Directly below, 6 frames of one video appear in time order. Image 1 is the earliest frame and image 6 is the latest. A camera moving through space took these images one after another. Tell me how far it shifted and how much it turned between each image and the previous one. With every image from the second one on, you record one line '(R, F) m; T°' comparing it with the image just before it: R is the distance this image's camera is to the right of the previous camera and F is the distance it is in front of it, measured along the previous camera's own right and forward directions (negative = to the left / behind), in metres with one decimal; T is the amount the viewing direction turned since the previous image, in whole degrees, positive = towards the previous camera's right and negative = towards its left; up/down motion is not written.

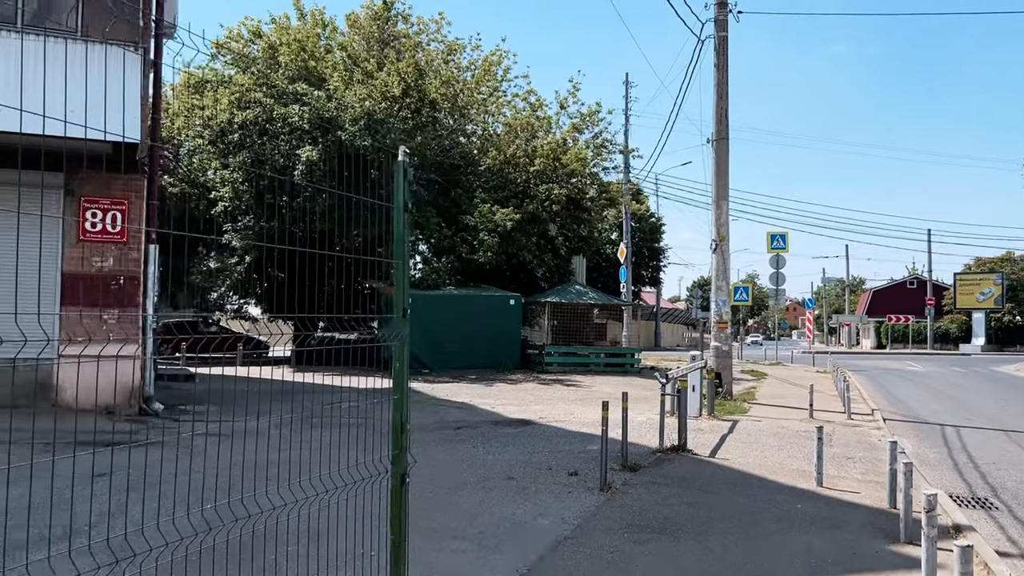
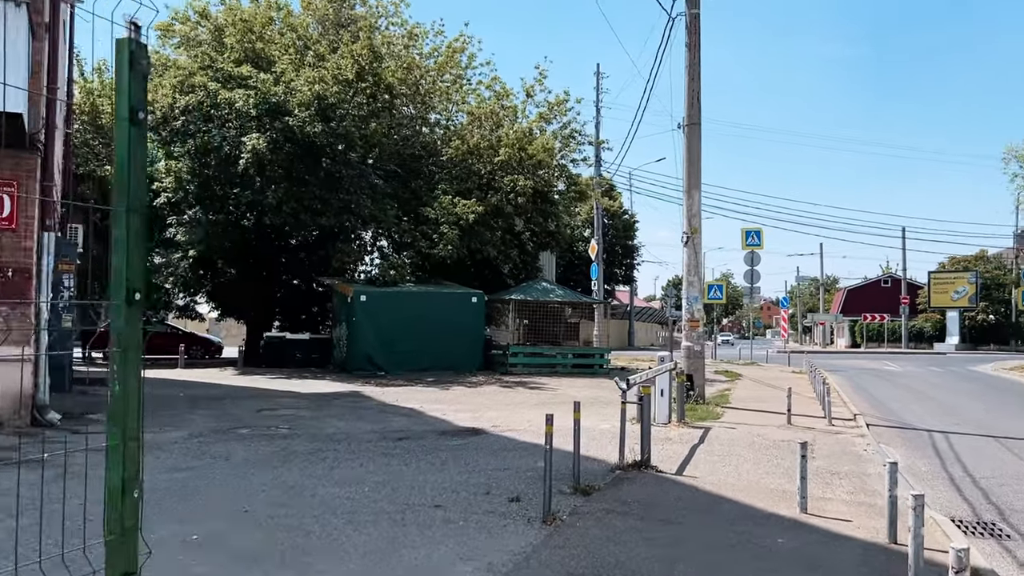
(+0.3, +1.2) m; +2°
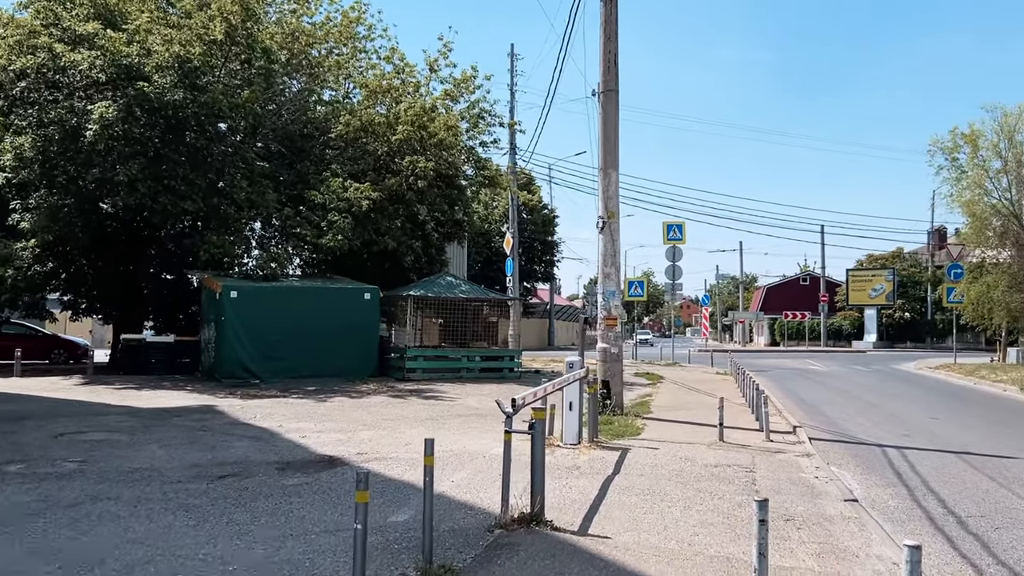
(+0.5, +2.2) m; +5°
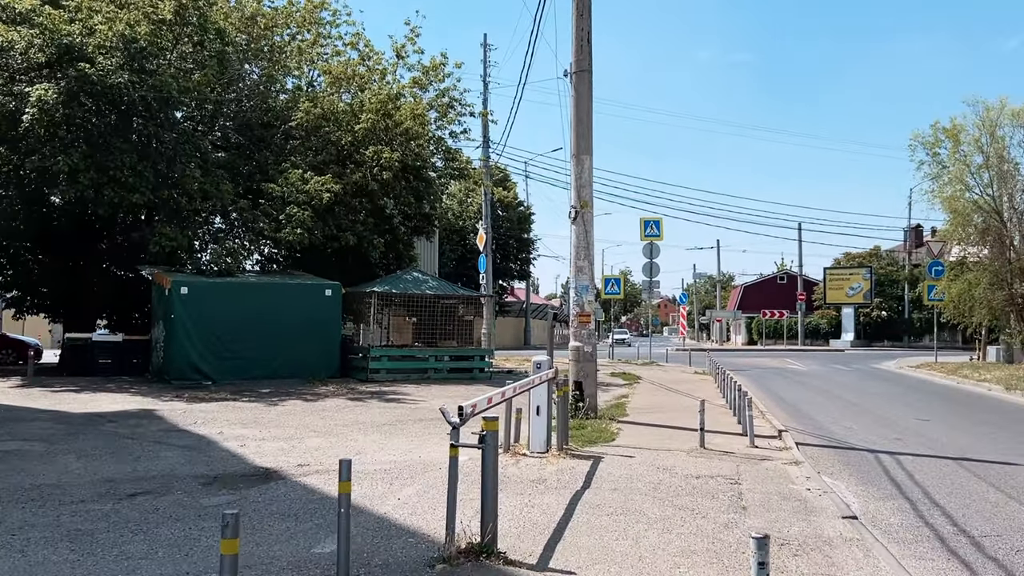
(+0.2, +0.9) m; +1°
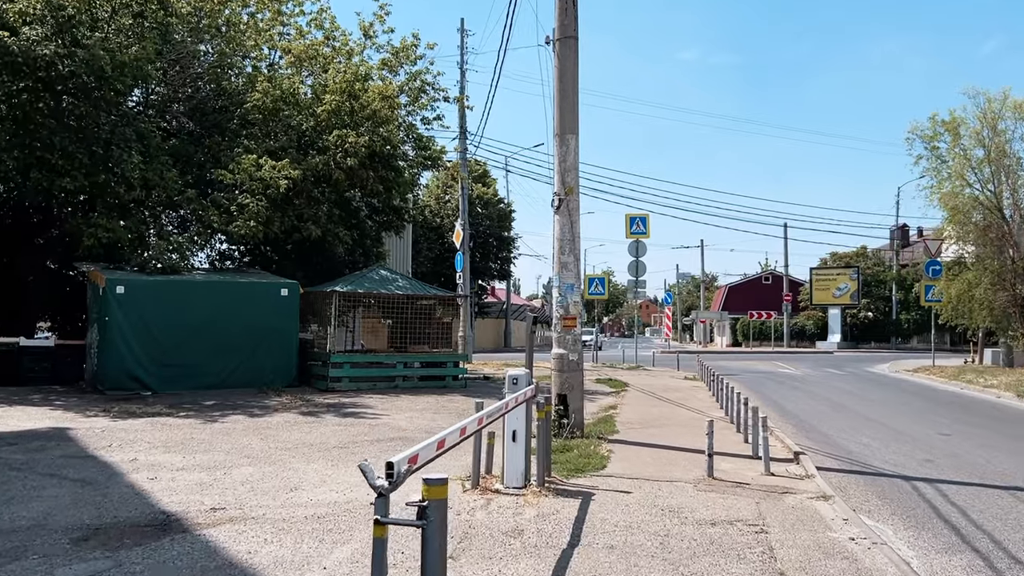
(+0.1, +1.6) m; +1°
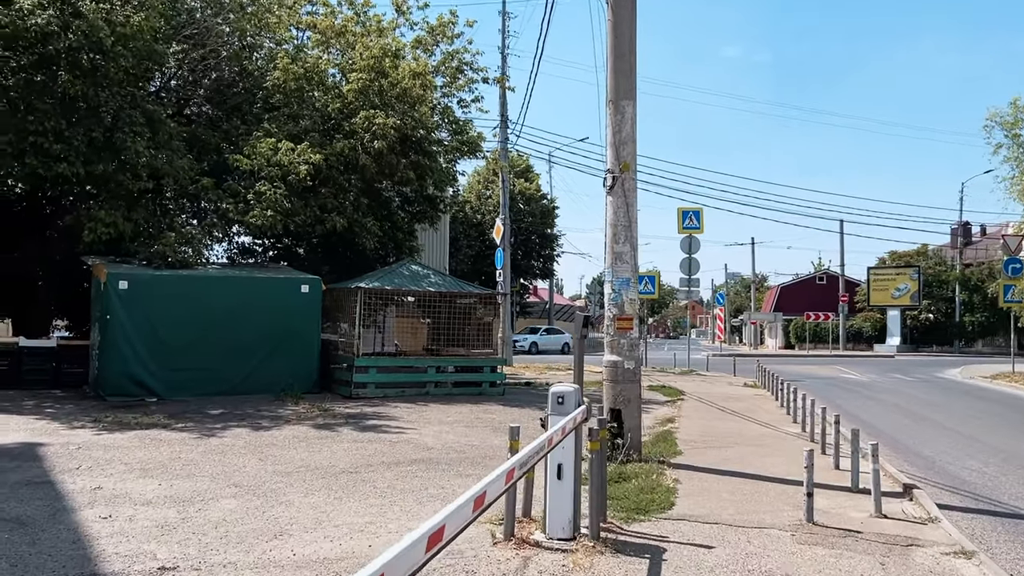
(0.0, +1.6) m; -3°
